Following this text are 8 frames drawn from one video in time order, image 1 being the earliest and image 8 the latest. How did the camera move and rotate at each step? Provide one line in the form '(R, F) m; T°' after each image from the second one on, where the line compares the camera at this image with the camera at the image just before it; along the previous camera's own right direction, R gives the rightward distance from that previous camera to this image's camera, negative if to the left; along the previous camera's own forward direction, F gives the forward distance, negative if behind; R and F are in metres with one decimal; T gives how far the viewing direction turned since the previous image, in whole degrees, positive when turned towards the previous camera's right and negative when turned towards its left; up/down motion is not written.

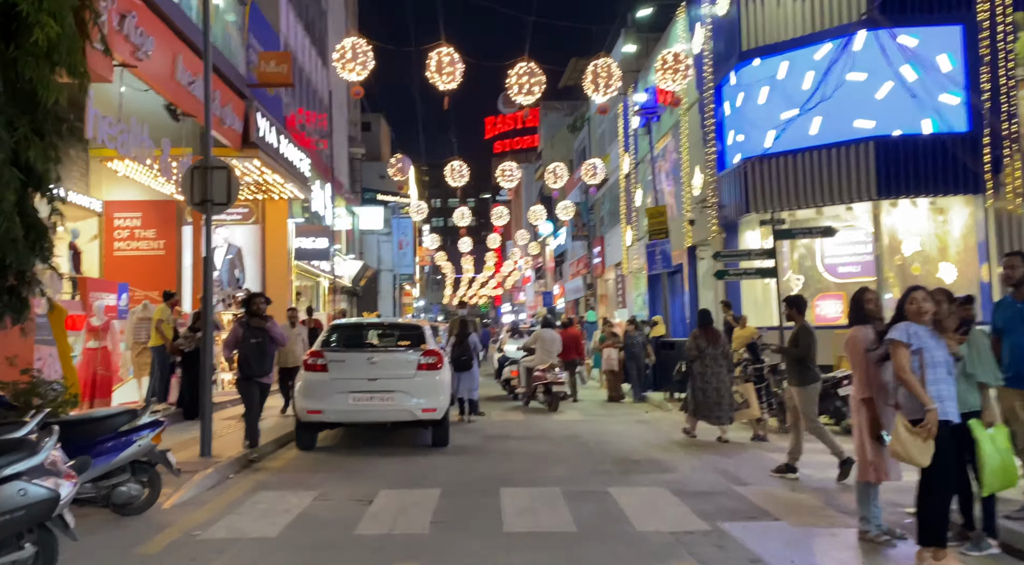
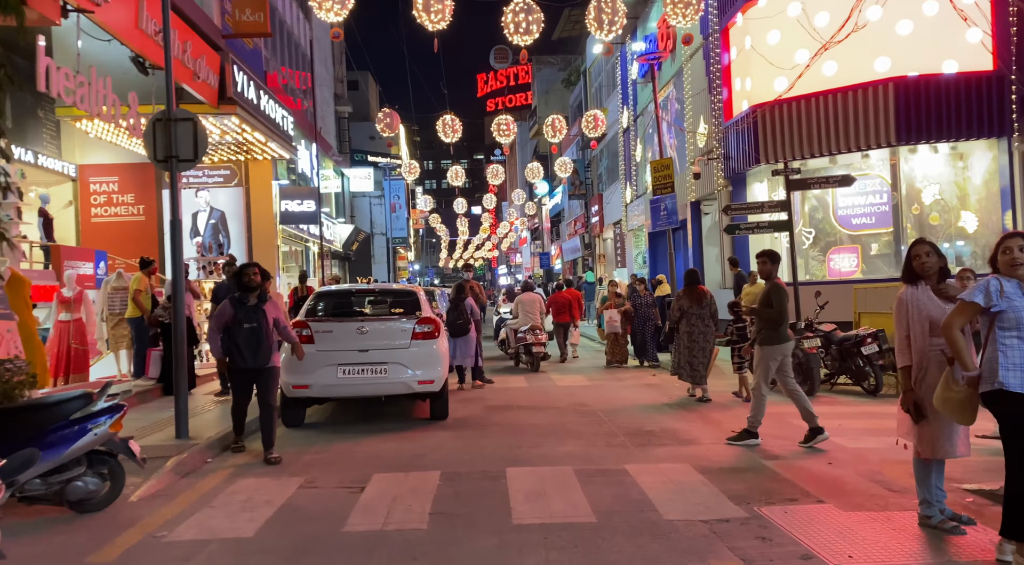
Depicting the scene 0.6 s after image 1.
(-0.1, +0.9) m; 0°
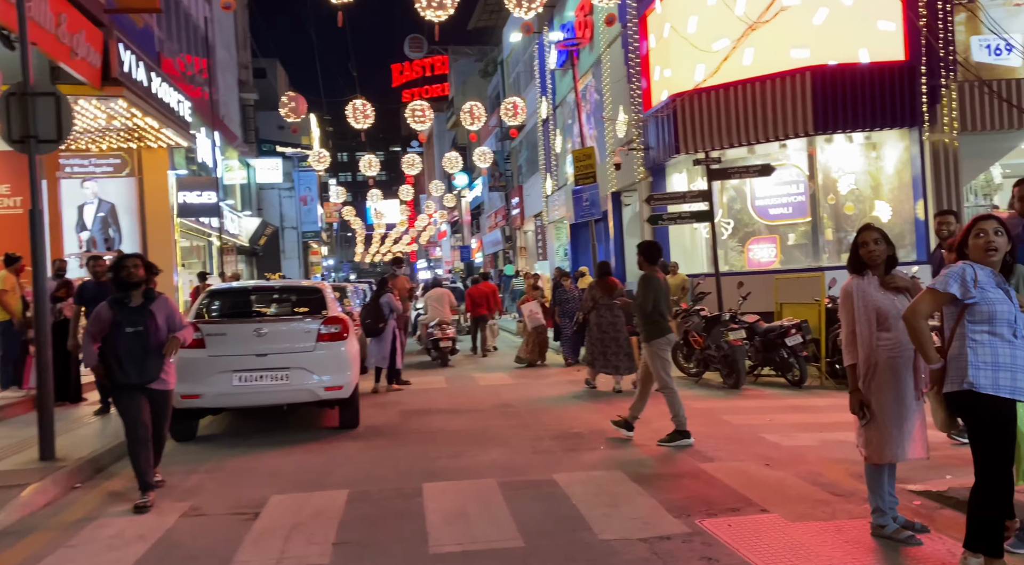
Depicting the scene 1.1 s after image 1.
(0.0, +0.7) m; +5°
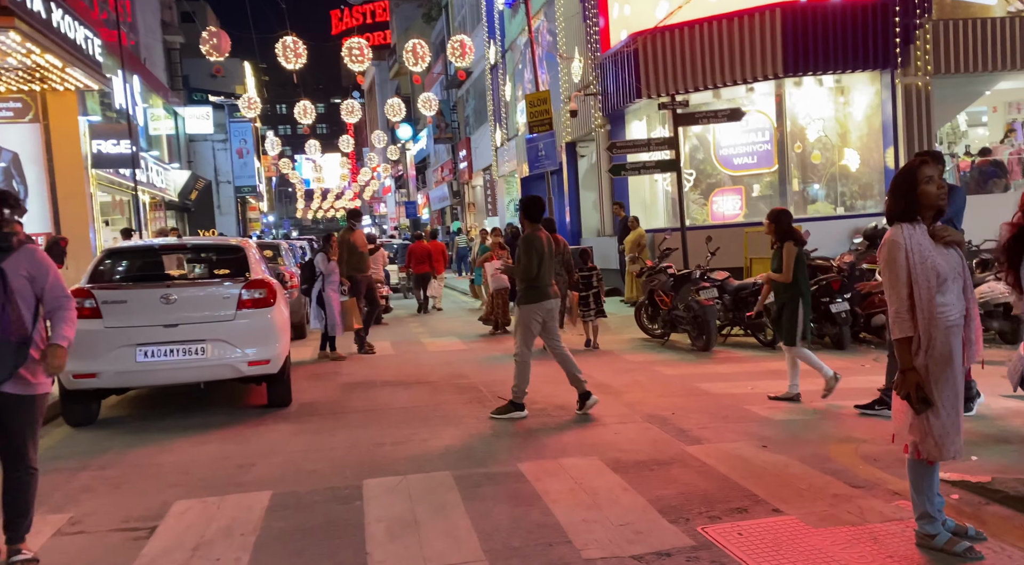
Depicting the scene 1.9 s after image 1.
(-0.1, +1.2) m; +3°
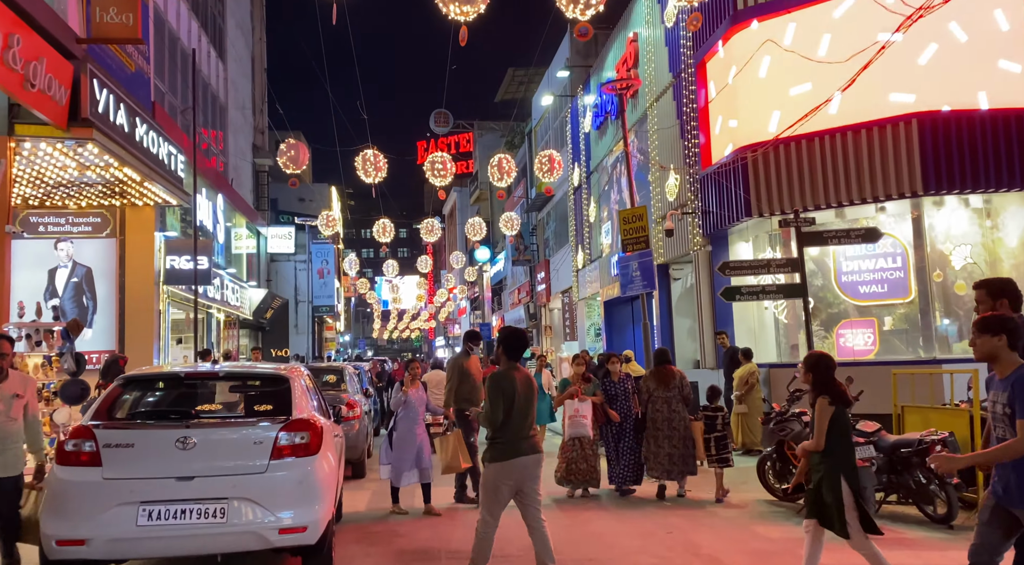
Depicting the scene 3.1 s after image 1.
(-0.3, +1.8) m; -5°
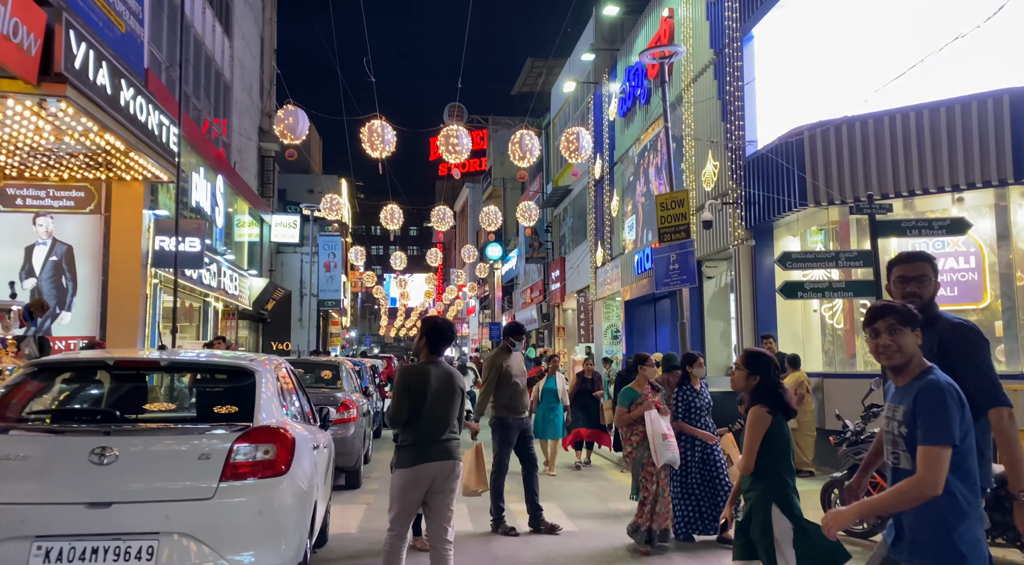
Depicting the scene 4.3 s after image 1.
(-0.2, +1.7) m; -1°
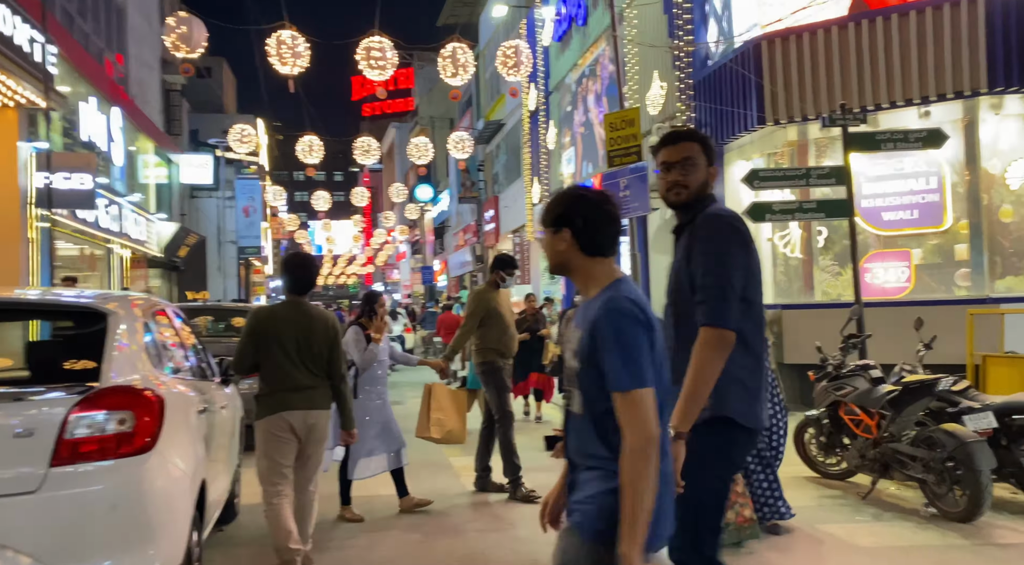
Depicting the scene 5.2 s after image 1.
(-0.1, +1.2) m; +4°
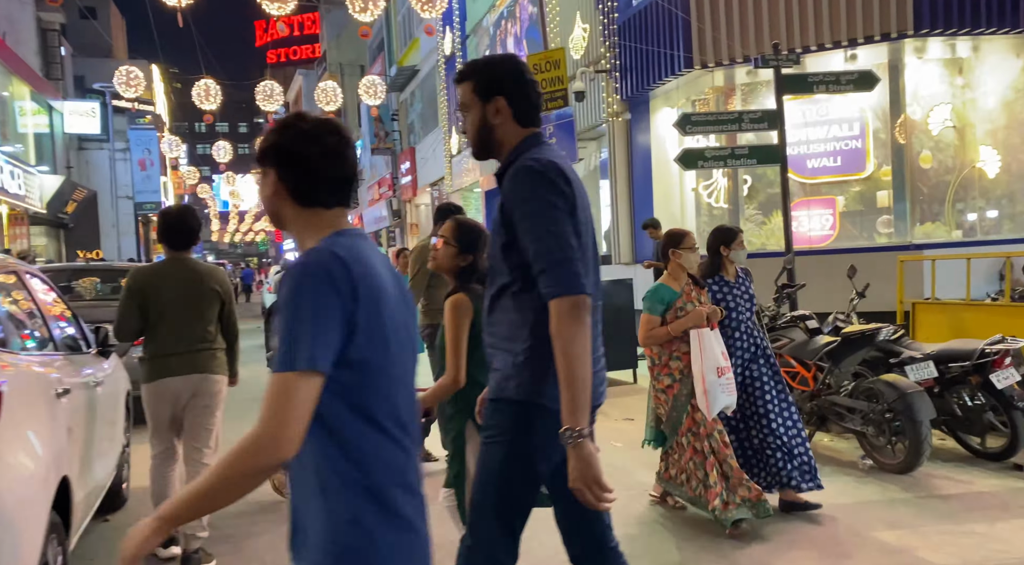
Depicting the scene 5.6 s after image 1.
(0.0, +0.5) m; +5°
